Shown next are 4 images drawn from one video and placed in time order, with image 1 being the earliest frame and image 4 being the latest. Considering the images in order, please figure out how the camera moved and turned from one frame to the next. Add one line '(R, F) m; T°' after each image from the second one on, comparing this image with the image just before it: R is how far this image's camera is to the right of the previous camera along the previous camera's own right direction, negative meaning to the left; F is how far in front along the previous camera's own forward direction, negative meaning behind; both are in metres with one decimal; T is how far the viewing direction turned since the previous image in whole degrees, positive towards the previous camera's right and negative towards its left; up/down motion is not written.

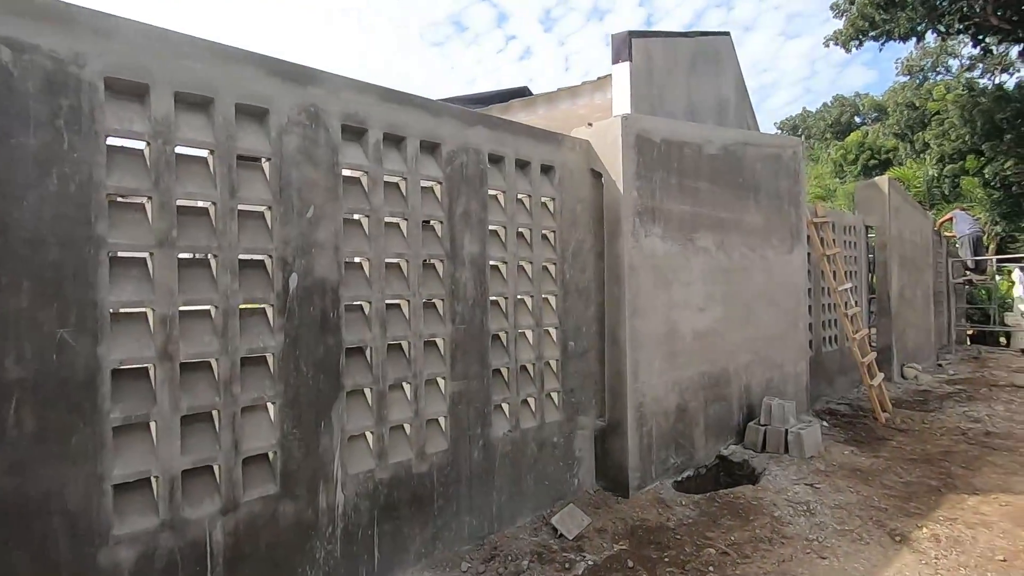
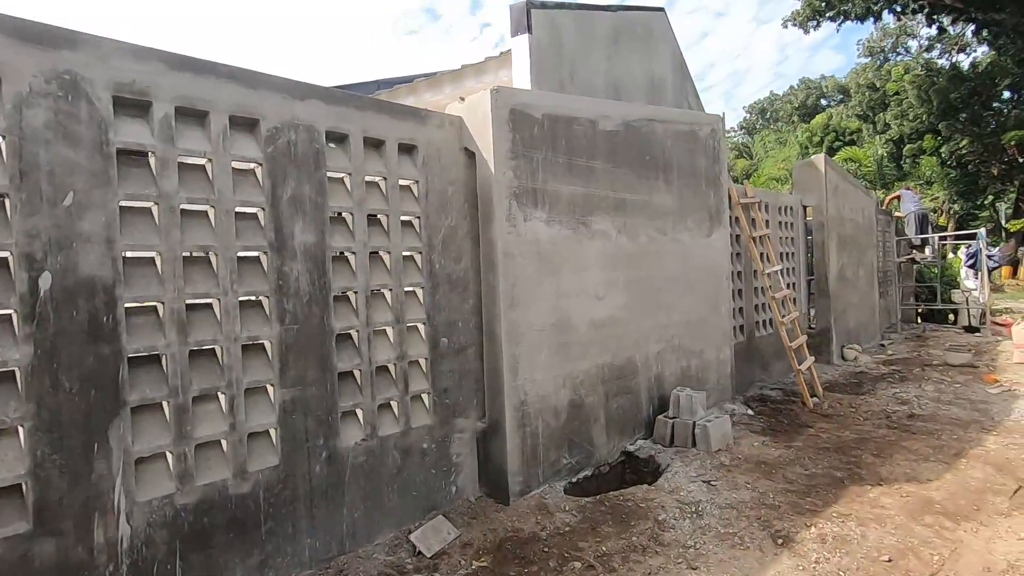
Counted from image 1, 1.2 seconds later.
(+0.7, +0.3) m; +2°
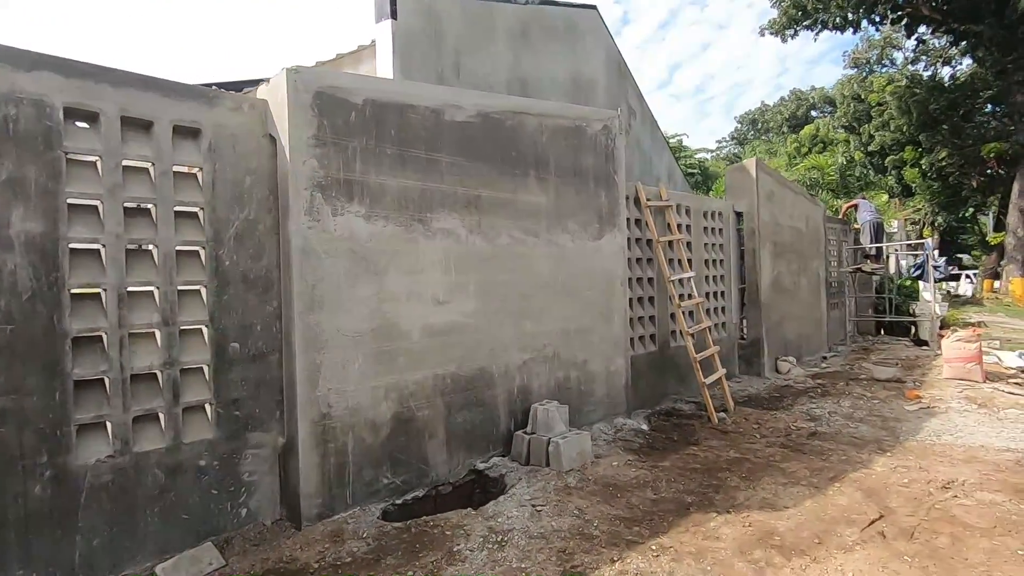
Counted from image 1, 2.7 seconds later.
(+1.2, +0.3) m; 0°
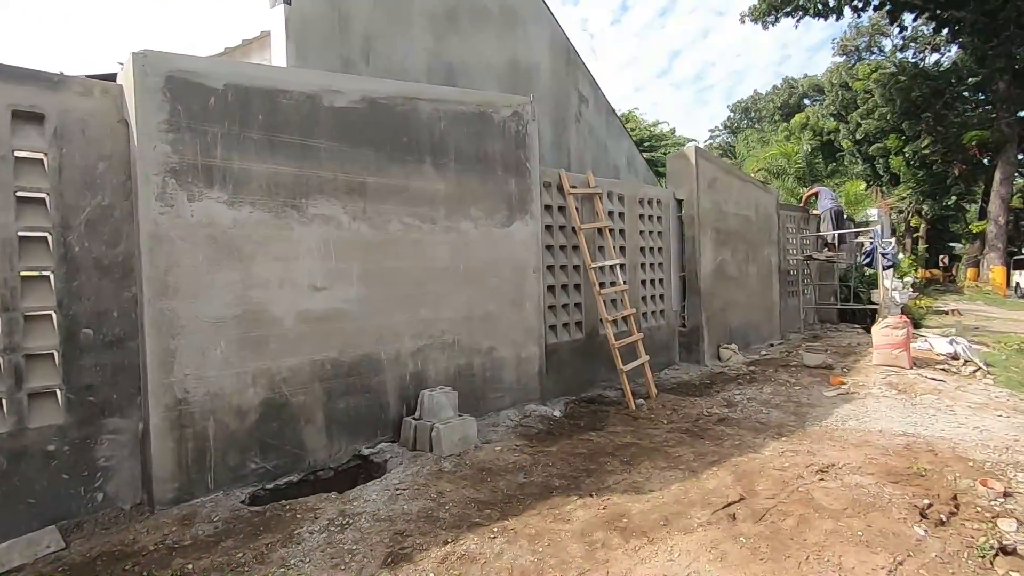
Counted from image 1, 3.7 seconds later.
(+0.9, 0.0) m; 0°
